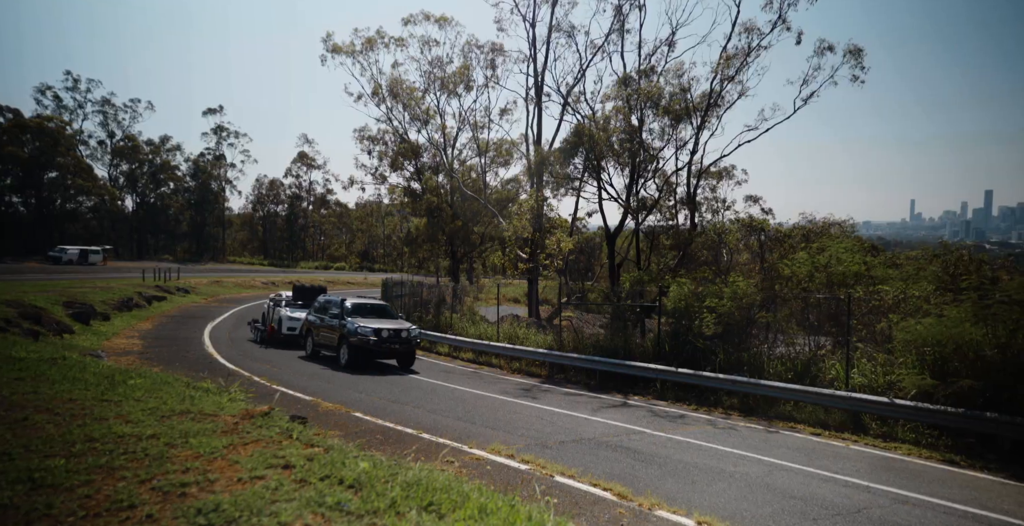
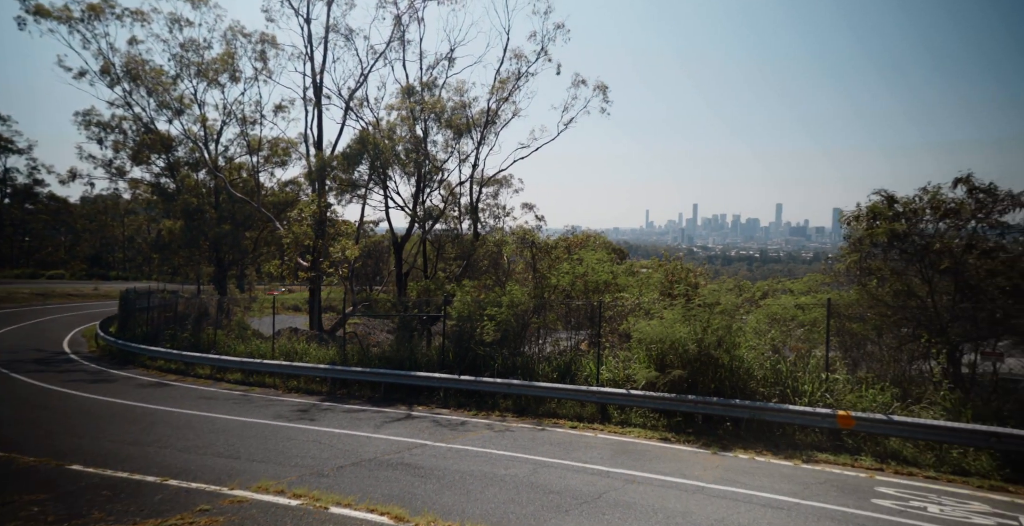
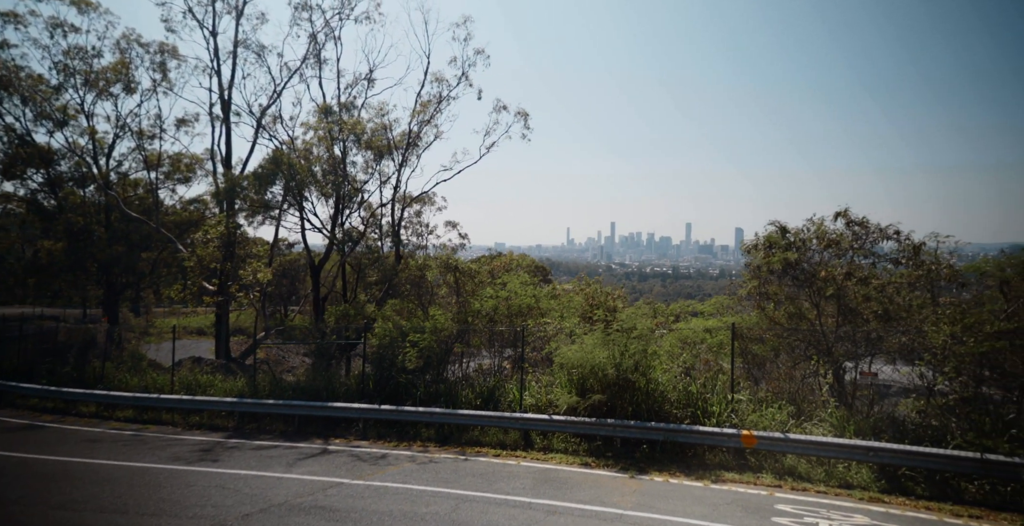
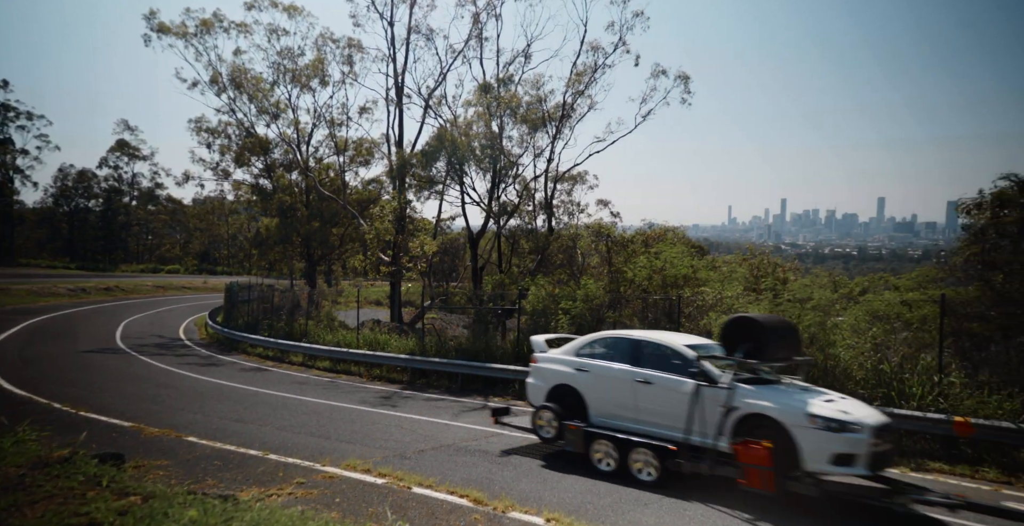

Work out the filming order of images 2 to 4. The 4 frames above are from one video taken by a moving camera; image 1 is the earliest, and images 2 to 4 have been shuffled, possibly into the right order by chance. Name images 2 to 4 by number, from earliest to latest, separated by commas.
4, 2, 3
